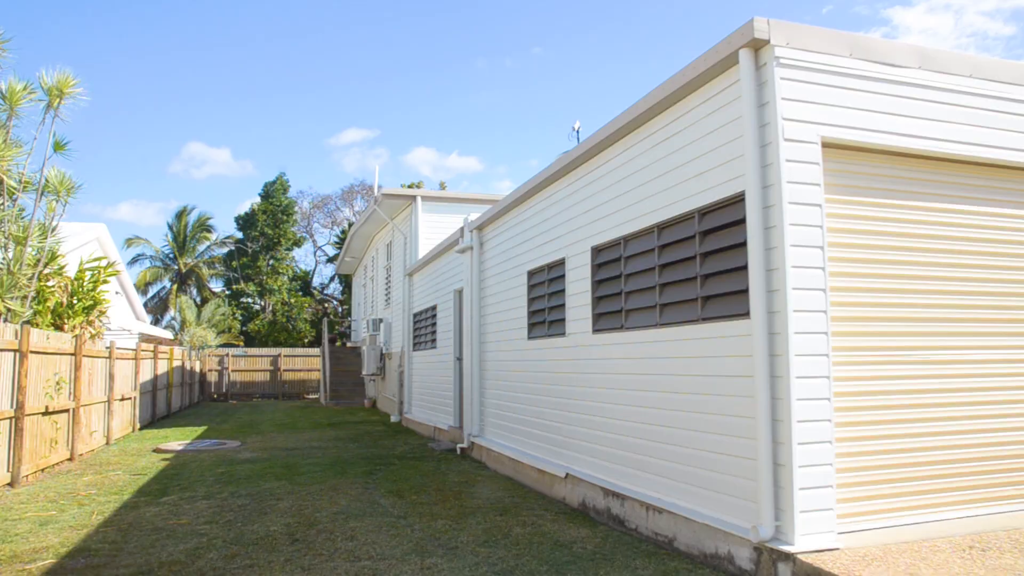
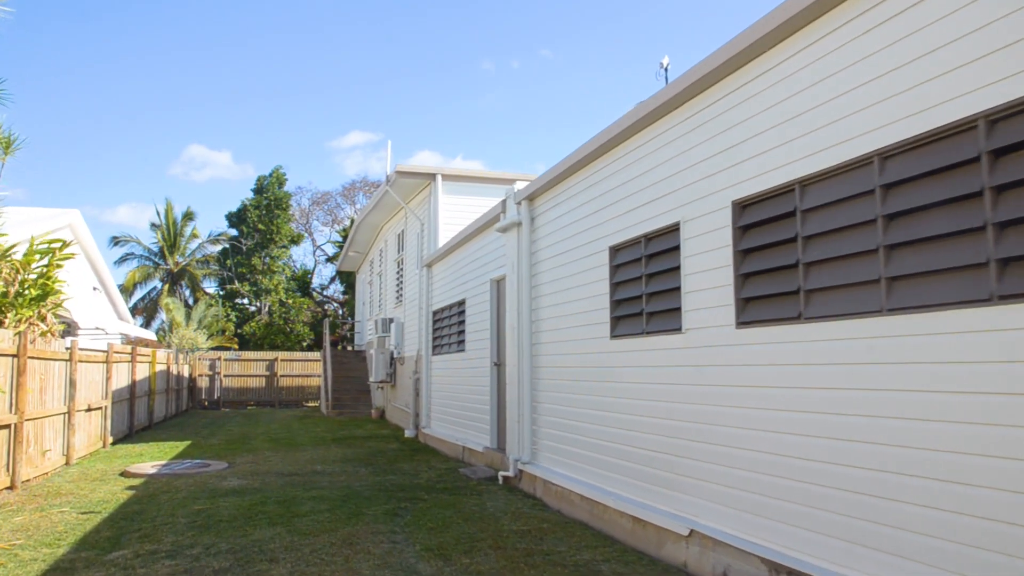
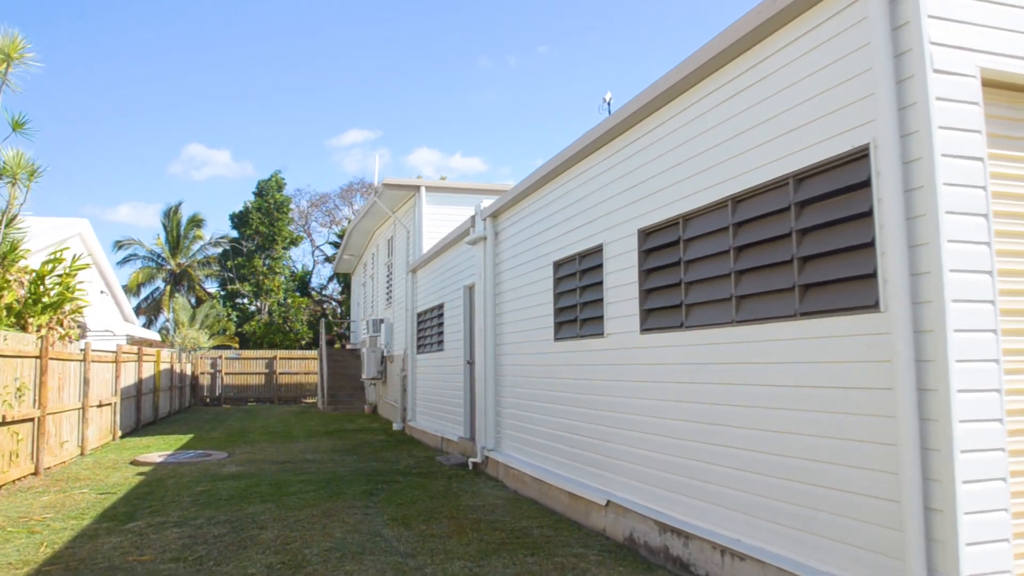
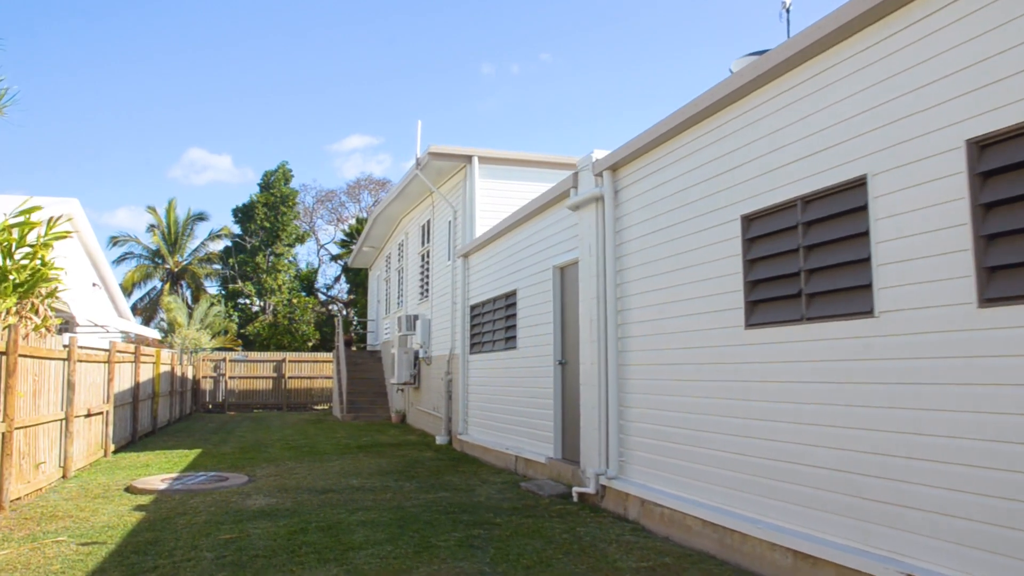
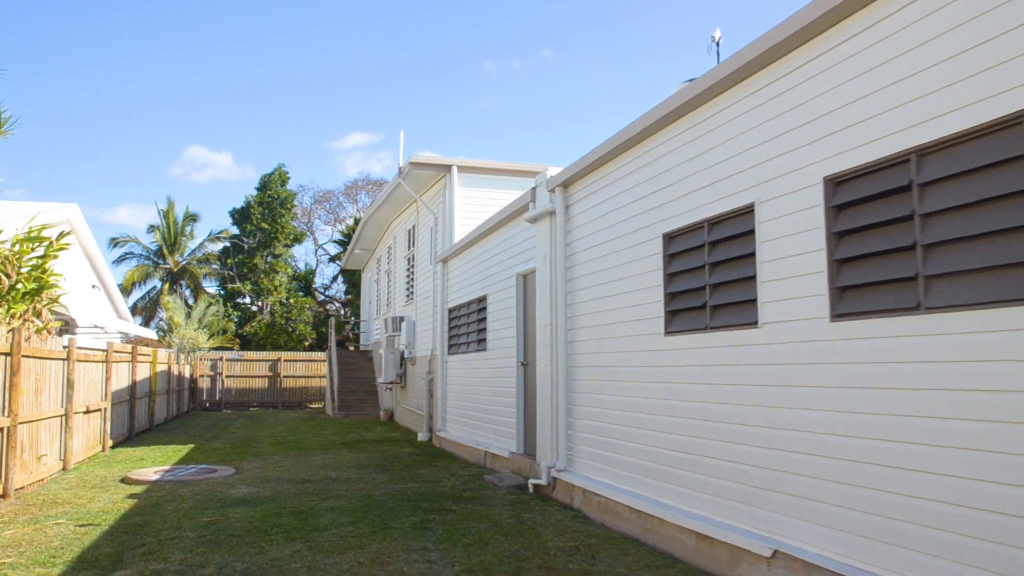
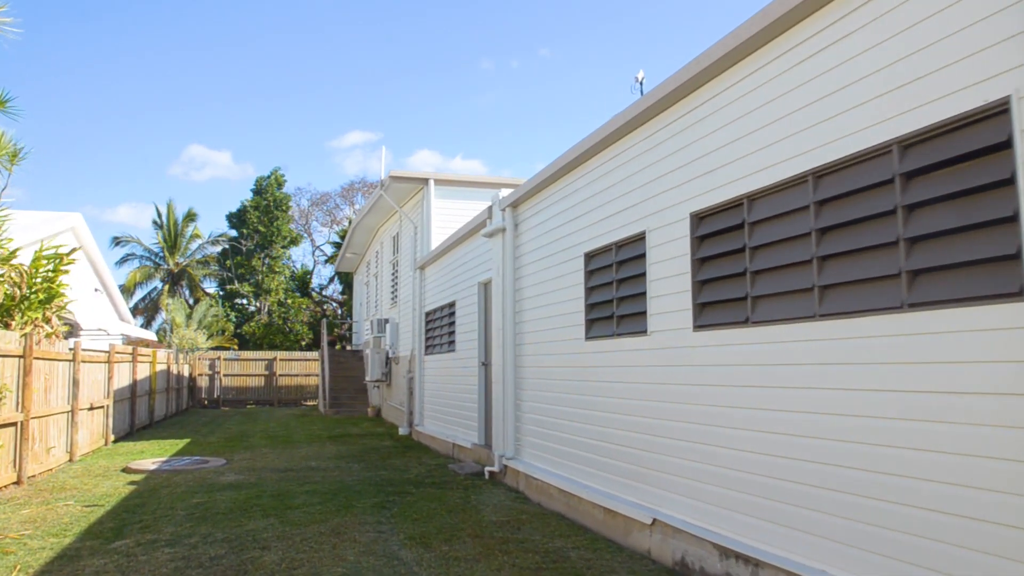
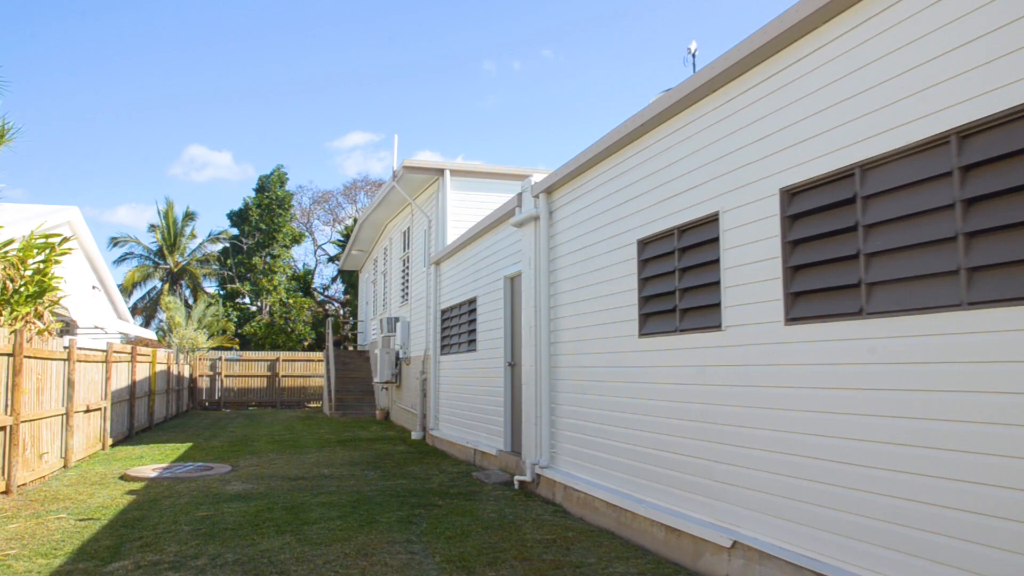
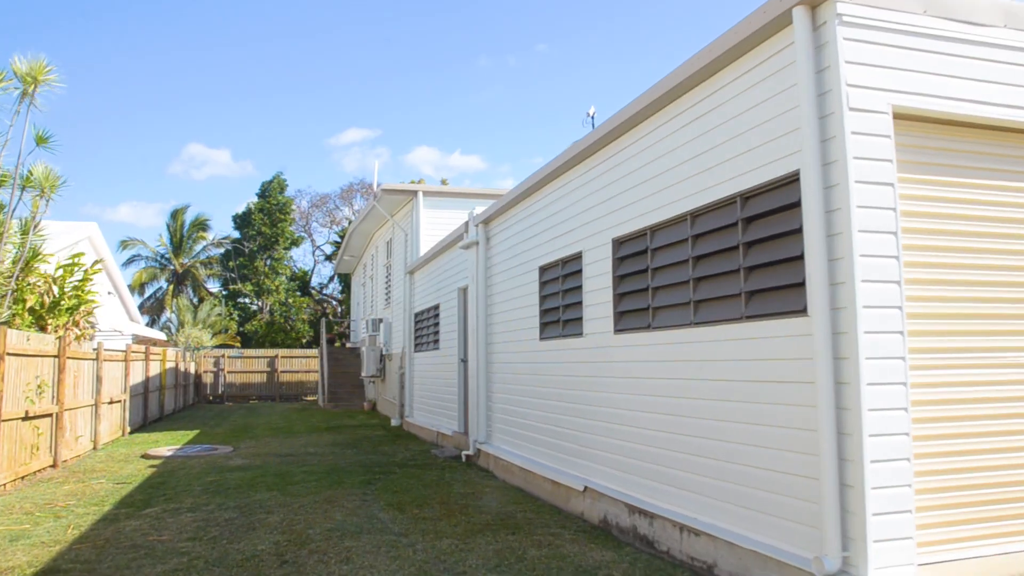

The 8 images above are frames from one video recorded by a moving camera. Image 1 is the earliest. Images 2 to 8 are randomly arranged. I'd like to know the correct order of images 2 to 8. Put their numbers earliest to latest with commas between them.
8, 3, 6, 2, 7, 5, 4
